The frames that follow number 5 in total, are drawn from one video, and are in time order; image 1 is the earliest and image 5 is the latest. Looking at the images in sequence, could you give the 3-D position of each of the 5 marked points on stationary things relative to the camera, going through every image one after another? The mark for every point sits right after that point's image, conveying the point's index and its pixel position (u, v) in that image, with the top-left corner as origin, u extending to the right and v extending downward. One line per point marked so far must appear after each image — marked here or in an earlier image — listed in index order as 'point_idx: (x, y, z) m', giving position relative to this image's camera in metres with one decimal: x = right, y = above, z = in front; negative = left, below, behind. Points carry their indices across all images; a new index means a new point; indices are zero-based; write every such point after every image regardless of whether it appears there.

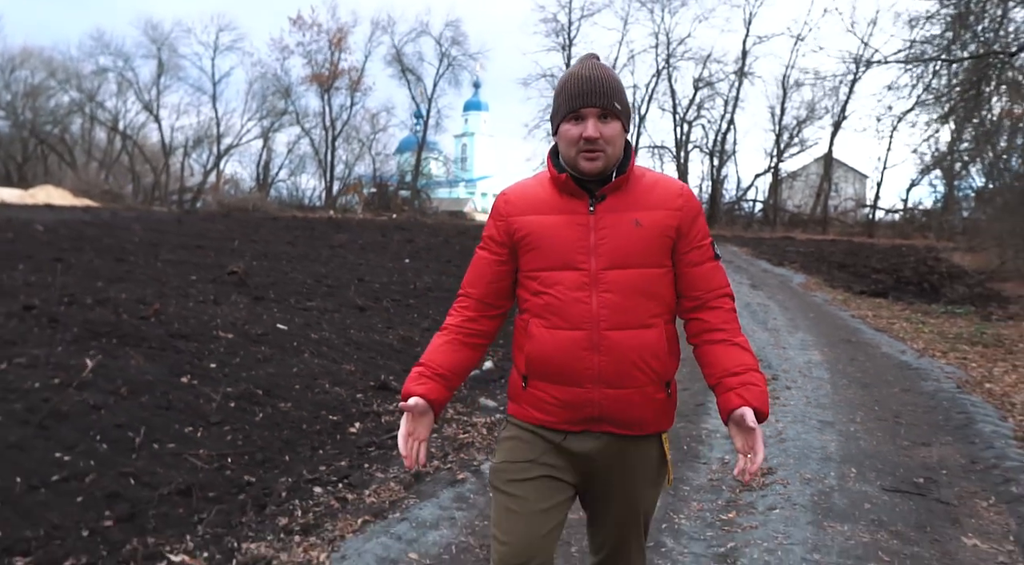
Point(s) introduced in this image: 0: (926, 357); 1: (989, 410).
0: (+4.9, -0.9, +8.2) m
1: (+4.1, -1.1, +5.9) m
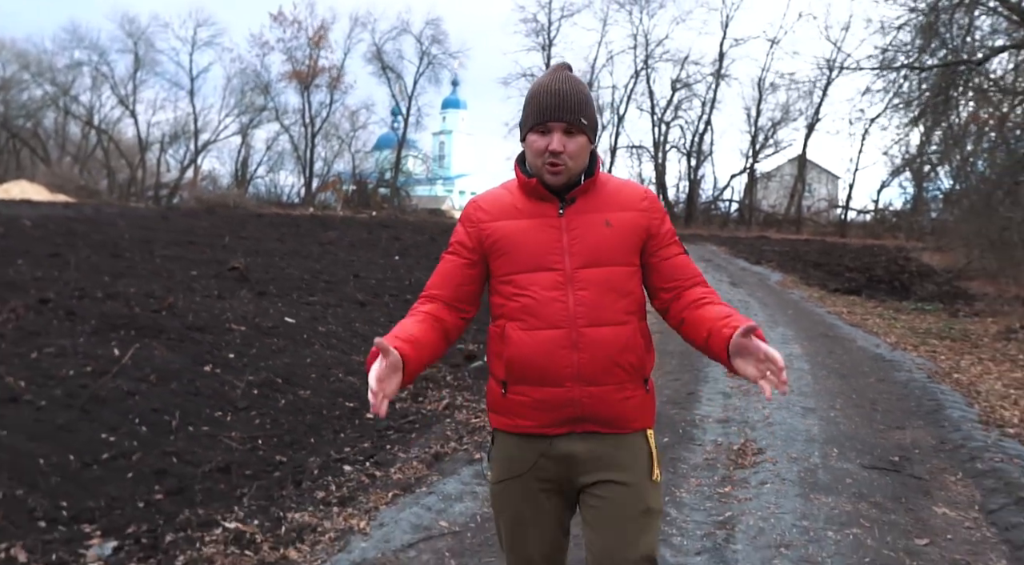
0: (+4.9, -0.8, +8.7) m
1: (+4.1, -1.1, +6.4) m
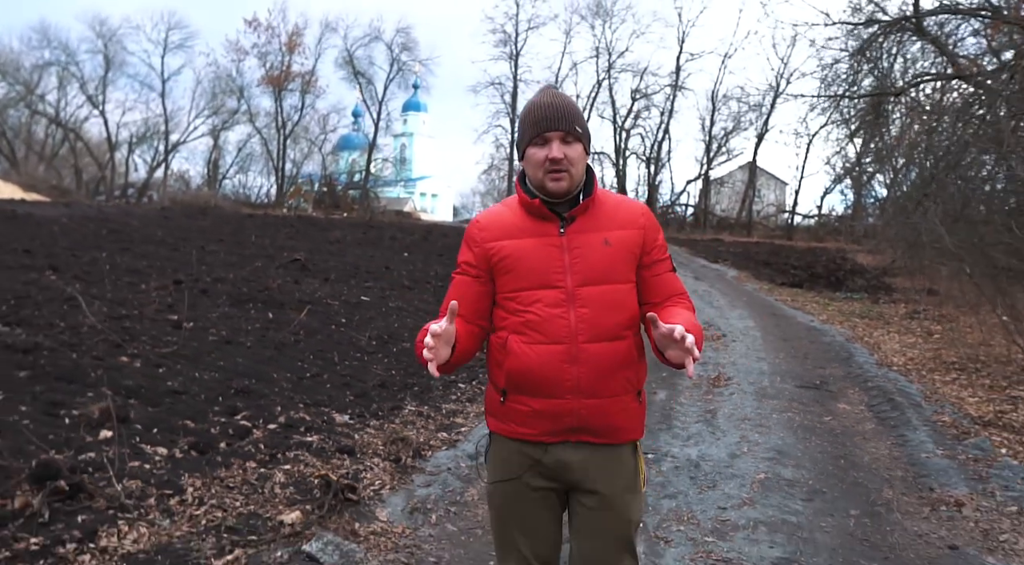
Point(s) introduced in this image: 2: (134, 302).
0: (+5.2, -0.7, +11.3) m
1: (+4.6, -0.9, +8.9) m
2: (-4.3, -0.2, +7.7) m
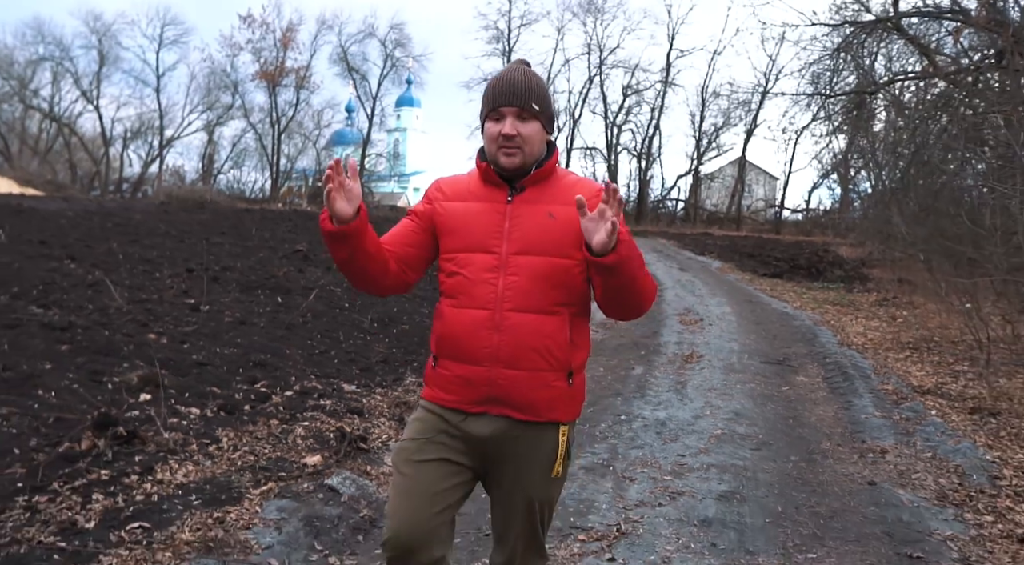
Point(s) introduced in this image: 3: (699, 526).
0: (+5.0, -0.5, +12.0) m
1: (+4.4, -0.7, +9.7) m
2: (-4.4, -0.1, +8.4) m
3: (+1.0, -1.4, +3.8) m
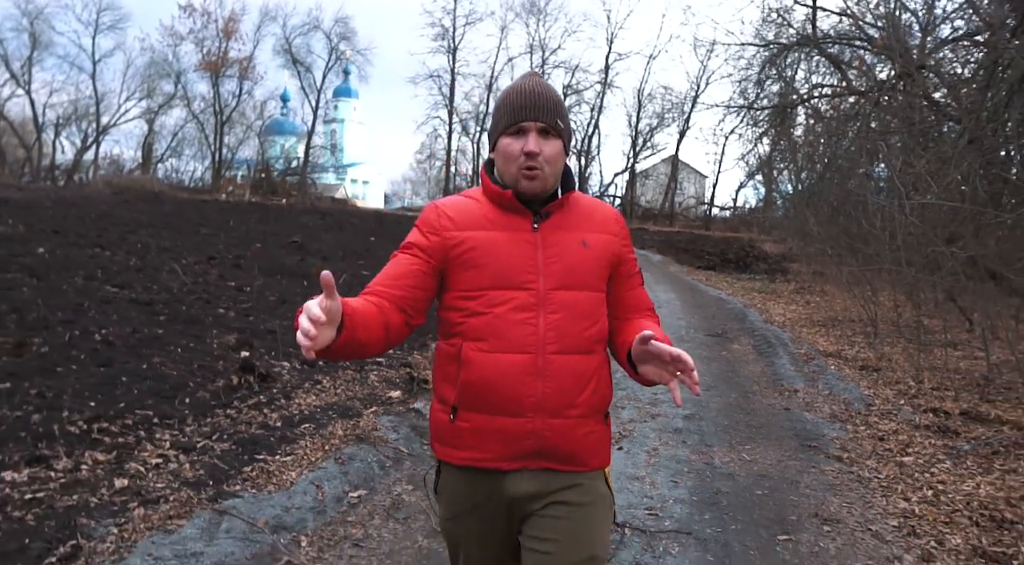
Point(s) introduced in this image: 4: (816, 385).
0: (+4.5, -0.3, +14.1) m
1: (+4.2, -0.5, +11.7) m
2: (-4.5, +0.1, +9.6) m
3: (+1.3, -1.2, +5.6) m
4: (+3.1, -1.1, +7.1) m
